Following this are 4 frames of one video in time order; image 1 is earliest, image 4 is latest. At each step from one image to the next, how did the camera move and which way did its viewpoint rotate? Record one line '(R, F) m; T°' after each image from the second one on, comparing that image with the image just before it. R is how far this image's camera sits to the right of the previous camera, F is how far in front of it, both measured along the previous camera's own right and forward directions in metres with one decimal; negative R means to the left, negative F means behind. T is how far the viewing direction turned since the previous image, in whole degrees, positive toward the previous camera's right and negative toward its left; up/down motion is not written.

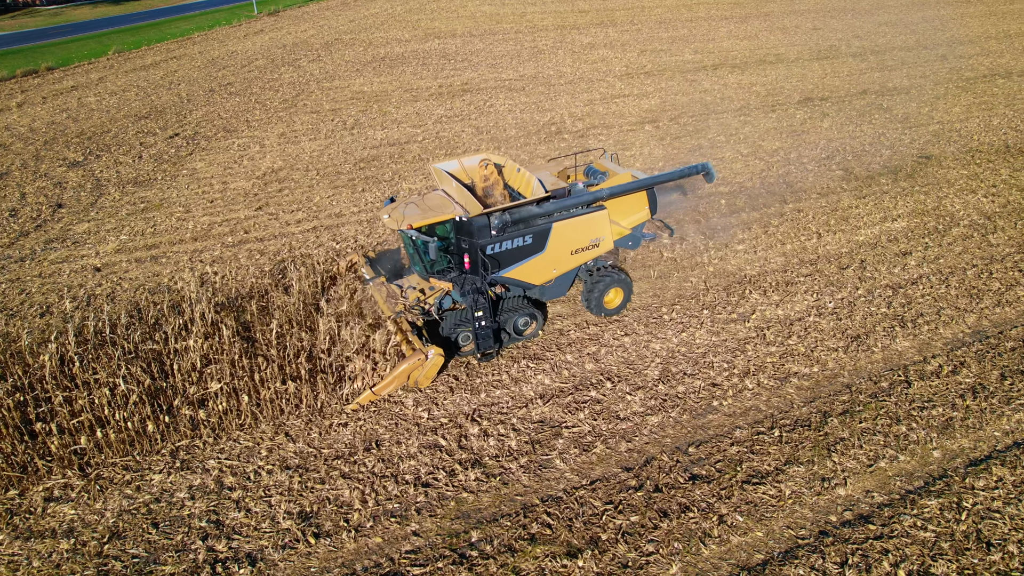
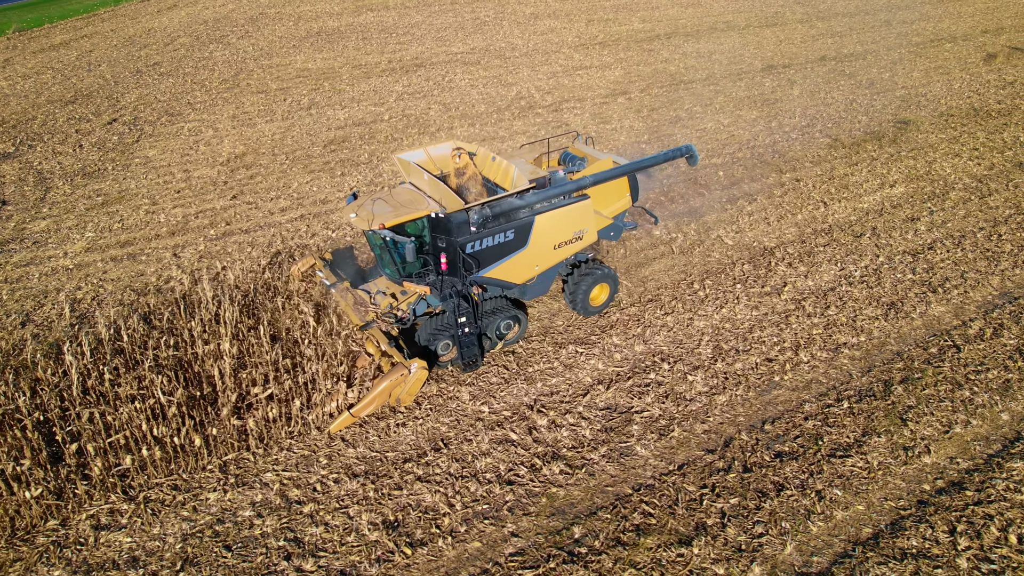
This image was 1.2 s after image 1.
(-1.4, +0.3) m; +8°
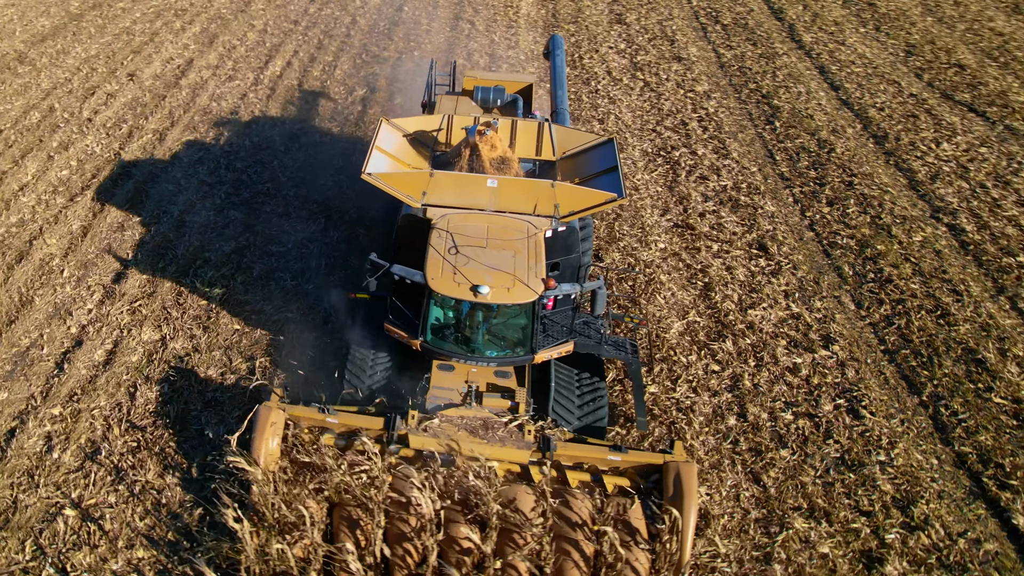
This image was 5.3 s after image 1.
(-6.9, +4.5) m; +56°
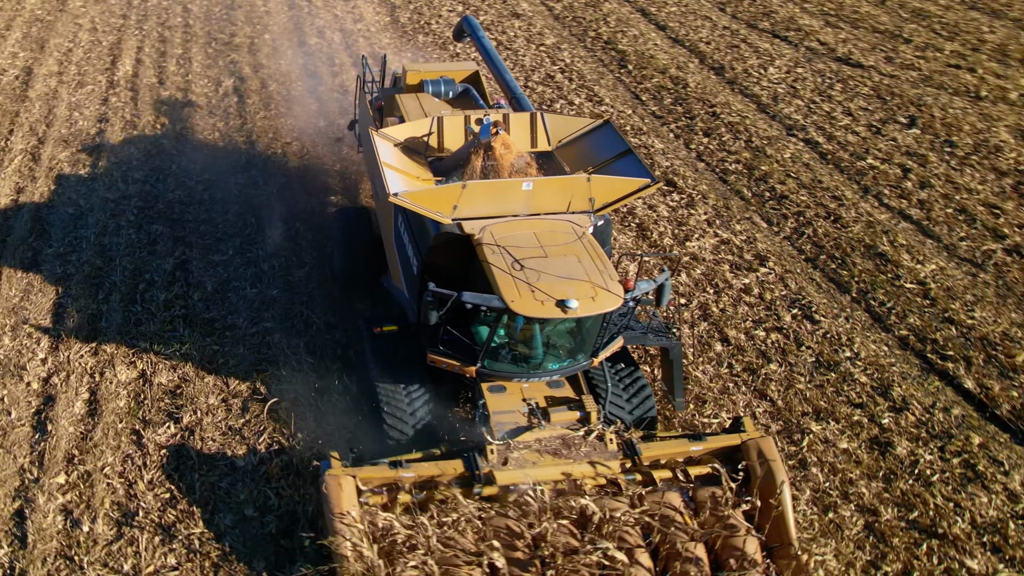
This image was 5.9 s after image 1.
(-1.6, +0.2) m; +15°
